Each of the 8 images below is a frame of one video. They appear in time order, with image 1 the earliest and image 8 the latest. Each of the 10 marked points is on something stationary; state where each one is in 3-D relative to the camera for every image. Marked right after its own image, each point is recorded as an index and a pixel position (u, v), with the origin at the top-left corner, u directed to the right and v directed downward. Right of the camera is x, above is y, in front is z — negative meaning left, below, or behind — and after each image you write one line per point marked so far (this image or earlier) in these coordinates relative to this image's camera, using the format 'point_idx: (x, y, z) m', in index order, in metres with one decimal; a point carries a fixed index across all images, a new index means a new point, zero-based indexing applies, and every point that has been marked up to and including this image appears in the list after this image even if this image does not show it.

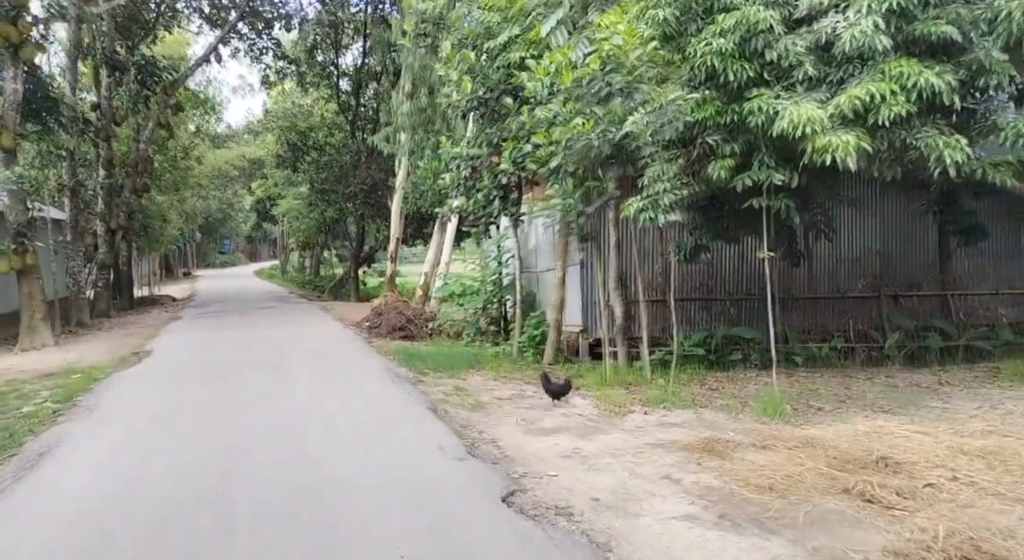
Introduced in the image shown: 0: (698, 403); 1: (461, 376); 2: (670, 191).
0: (+2.0, -1.3, +8.1) m
1: (-0.7, -1.3, +10.5) m
2: (+1.6, +0.9, +7.9) m
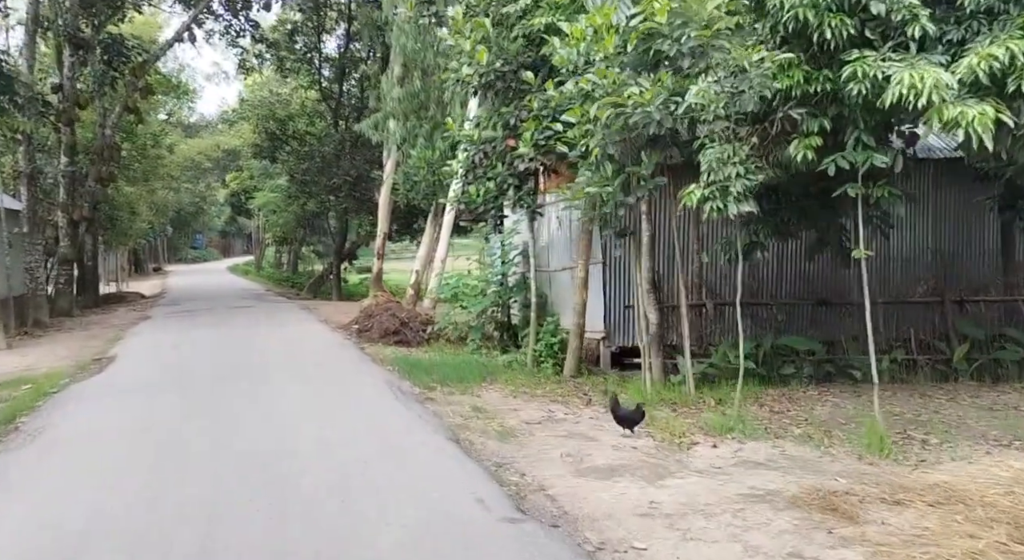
0: (+2.3, -1.3, +6.8) m
1: (-0.5, -1.3, +9.1) m
2: (+2.0, +0.9, +6.6) m
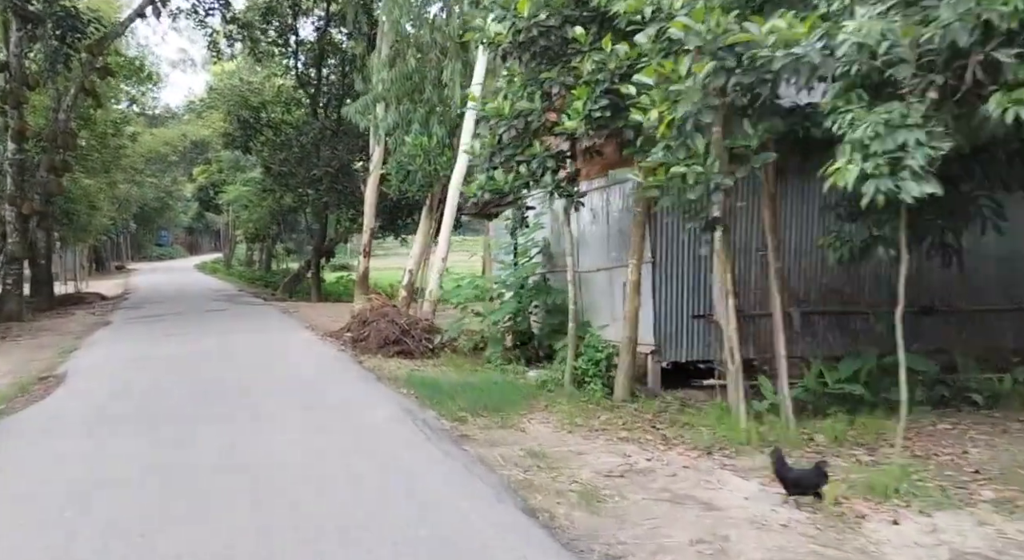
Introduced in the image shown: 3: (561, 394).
0: (+2.9, -1.4, +5.1) m
1: (0.0, -1.4, +7.2) m
2: (+2.5, +0.8, +4.8) m
3: (+0.5, -1.3, +8.7) m
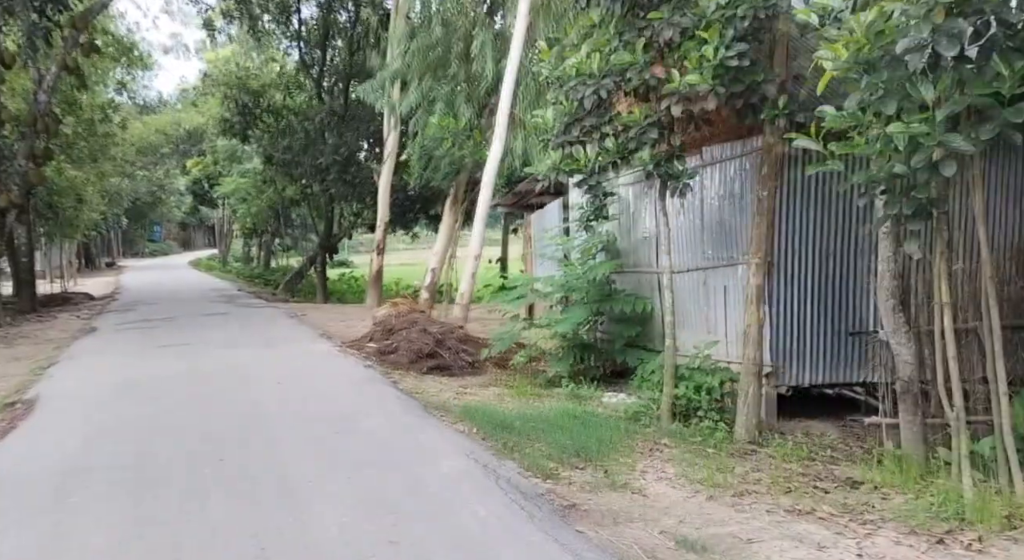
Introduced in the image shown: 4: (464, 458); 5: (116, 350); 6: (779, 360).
0: (+3.7, -1.4, +3.2) m
1: (+0.8, -1.4, +5.3) m
2: (+3.4, +0.8, +2.9) m
3: (+1.3, -1.3, +6.7) m
4: (-0.4, -1.4, +5.9) m
5: (-6.7, -1.2, +12.9) m
6: (+2.5, -0.7, +6.9) m
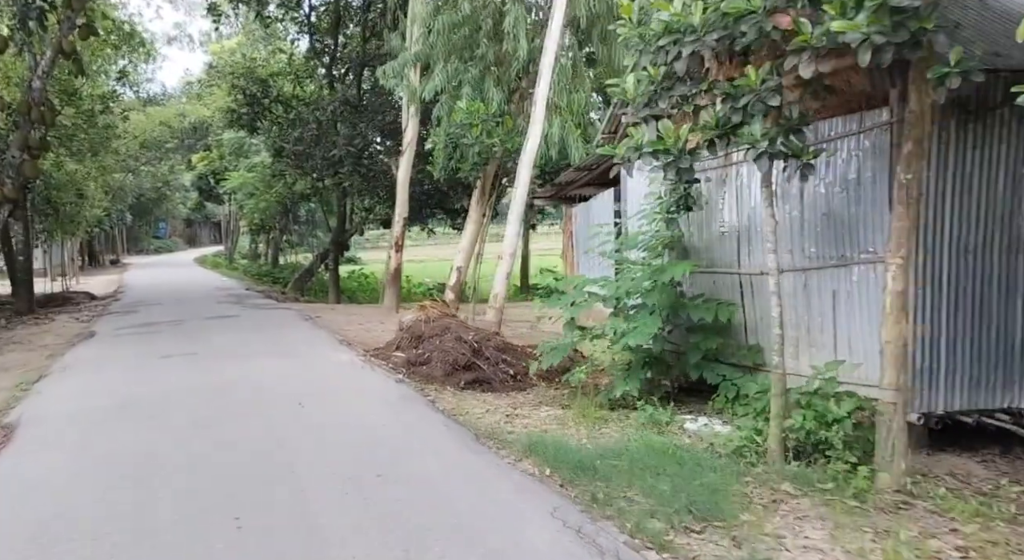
0: (+4.2, -1.5, +1.9) m
1: (+1.4, -1.5, +4.0) m
2: (+3.9, +0.7, +1.6) m
3: (+1.9, -1.4, +5.4) m
4: (+0.2, -1.4, +4.6) m
5: (-6.1, -1.2, +11.7) m
6: (+3.1, -0.8, +5.6) m
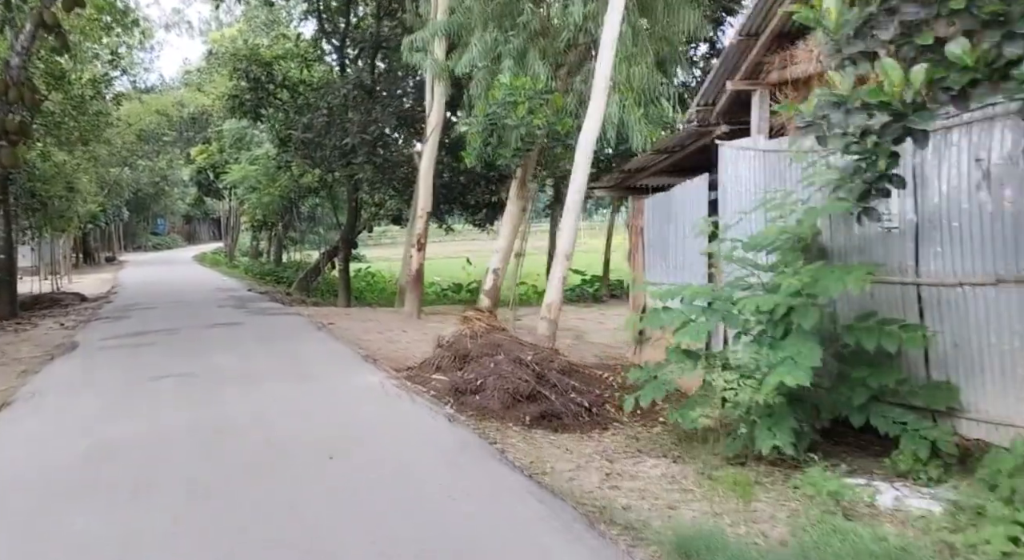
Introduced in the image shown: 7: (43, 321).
0: (+5.0, -1.6, -0.1) m
1: (+2.1, -1.6, +2.1) m
2: (+4.7, +0.6, -0.4) m
3: (+2.7, -1.5, +3.5) m
4: (+1.0, -1.5, +2.6) m
5: (-5.4, -1.3, +9.7) m
6: (+3.8, -0.9, +3.6) m
7: (-11.2, -1.0, +18.4) m
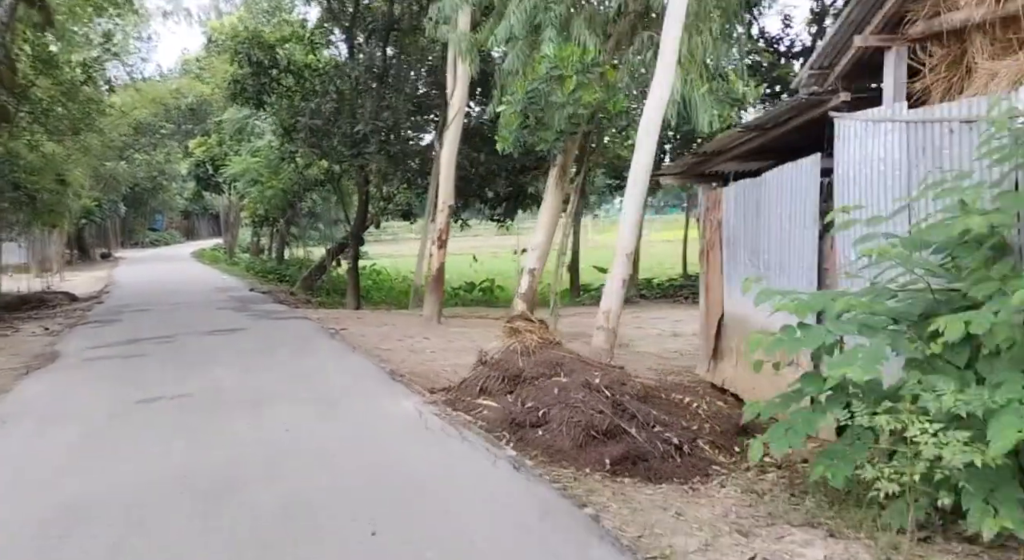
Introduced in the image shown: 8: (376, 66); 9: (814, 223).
0: (+5.6, -1.7, -1.6) m
1: (+2.7, -1.7, +0.5) m
2: (+5.3, +0.5, -1.9) m
3: (+3.3, -1.5, +1.9) m
4: (+1.6, -1.6, +1.1) m
5: (-4.8, -1.3, +8.2) m
6: (+4.4, -1.0, +2.1) m
7: (-10.6, -1.0, +16.8) m
8: (-3.4, +5.3, +19.3) m
9: (+2.6, +0.5, +6.6) m
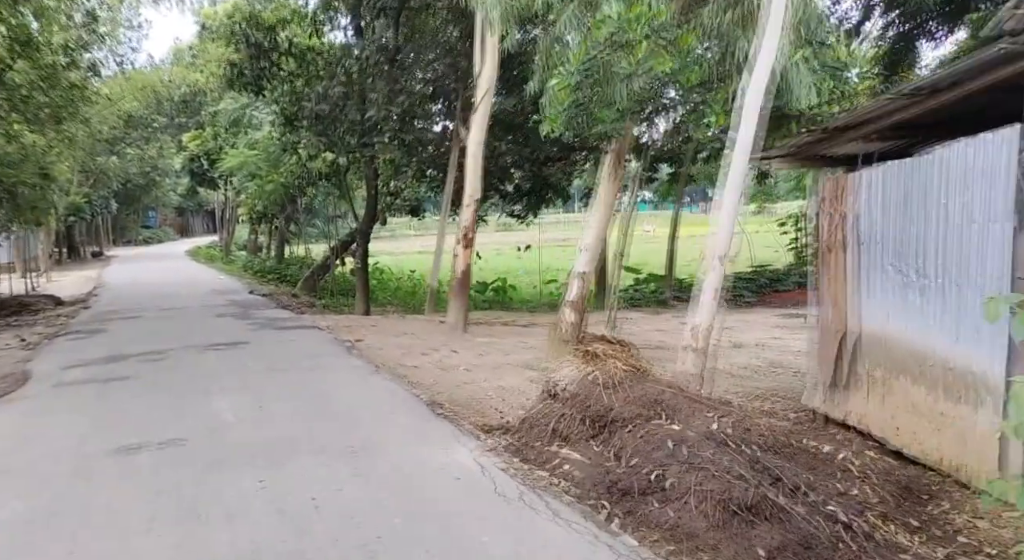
0: (+6.3, -1.9, -3.3) m
1: (+3.4, -1.8, -1.2) m
2: (+6.0, +0.4, -3.6) m
3: (+3.9, -1.7, +0.2) m
4: (+2.2, -1.7, -0.6) m
5: (-4.1, -1.4, +6.4) m
6: (+5.1, -1.1, +0.4) m
7: (-10.0, -1.1, +15.1) m
8: (-2.8, +5.3, +17.5) m
9: (+3.2, +0.4, +4.9) m
